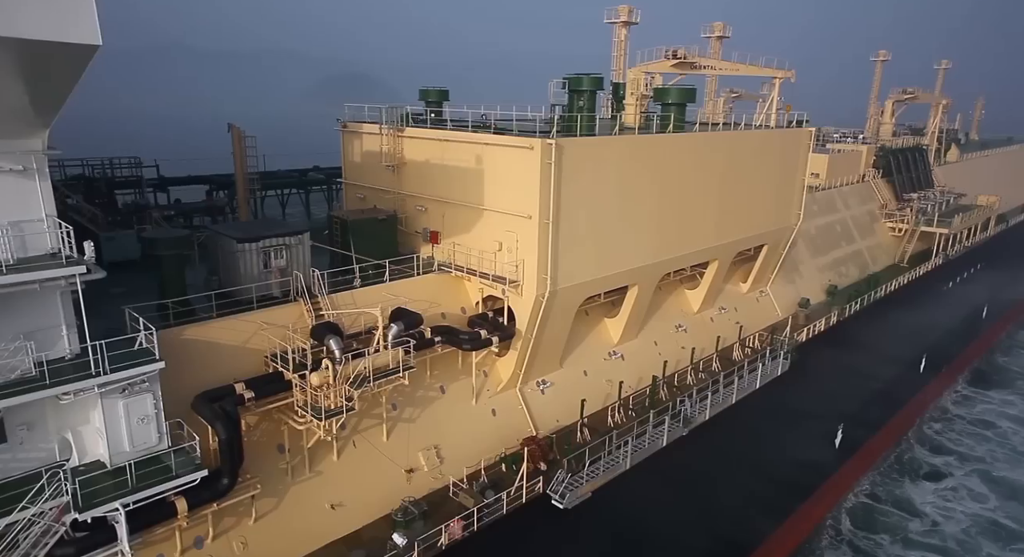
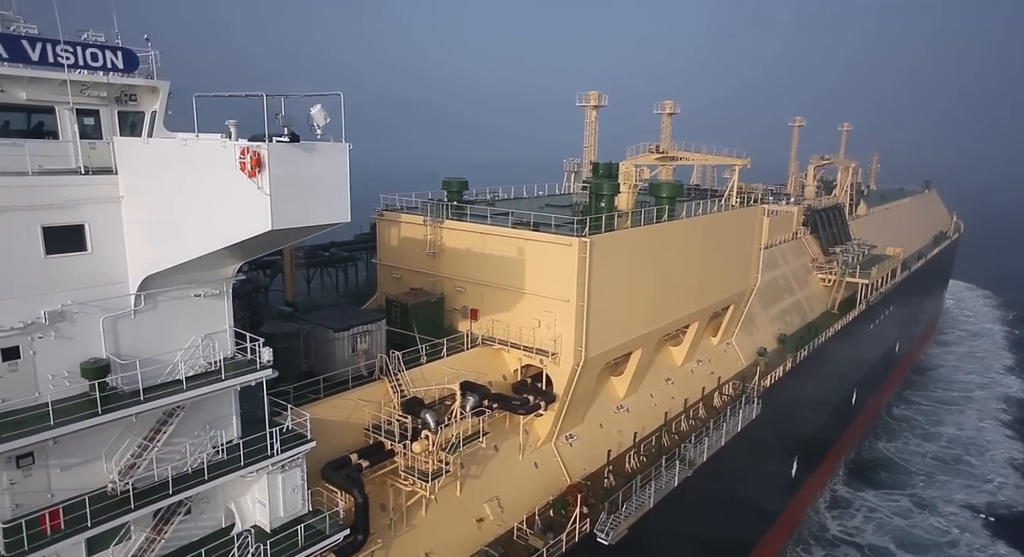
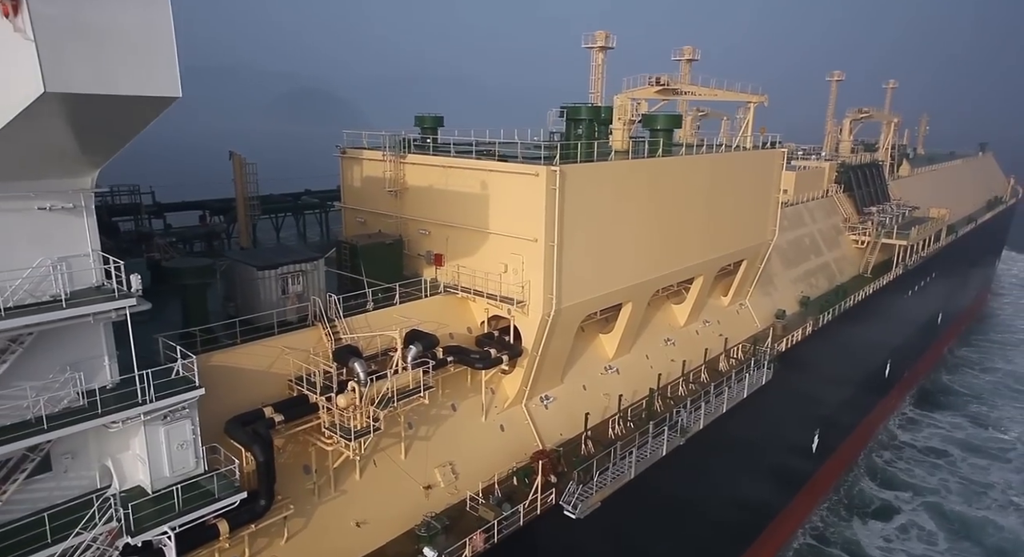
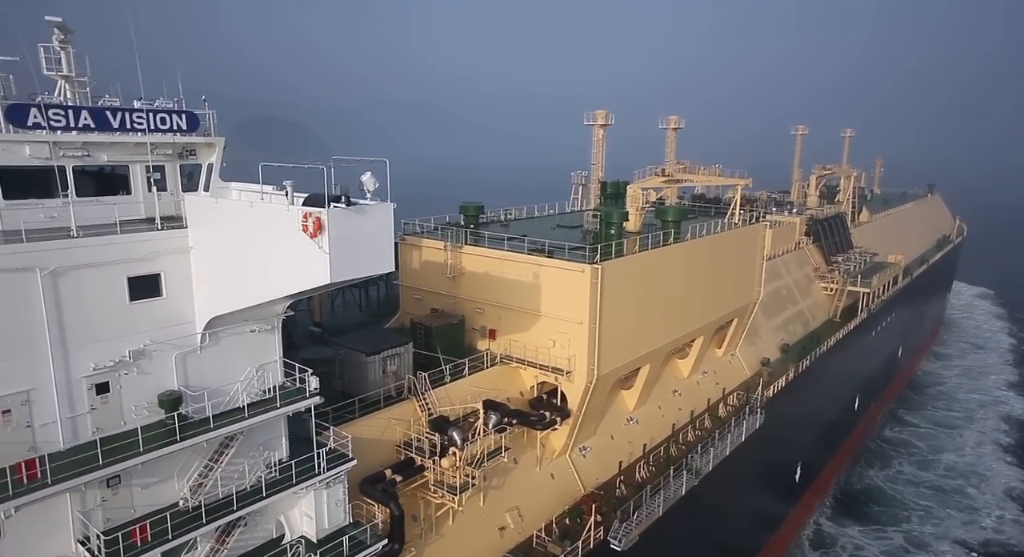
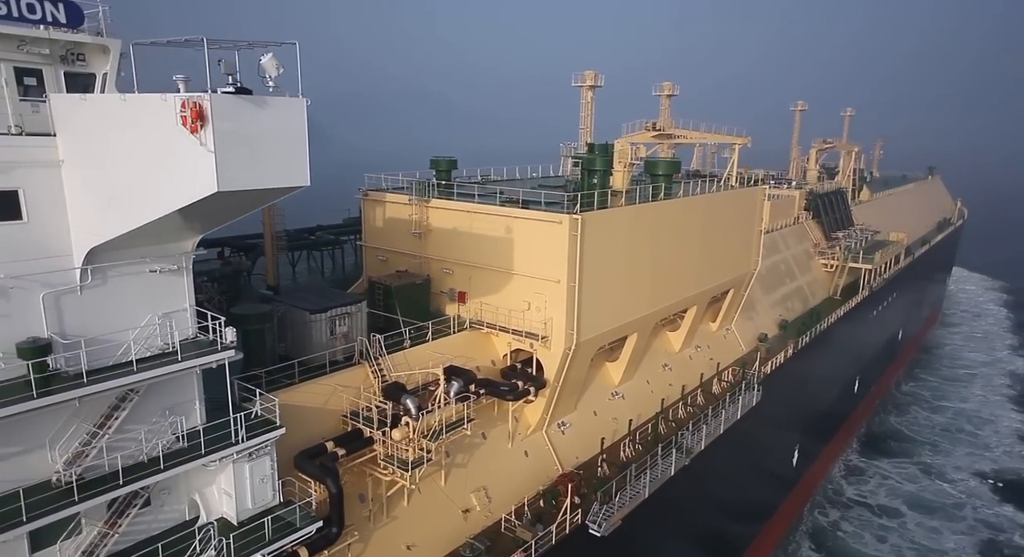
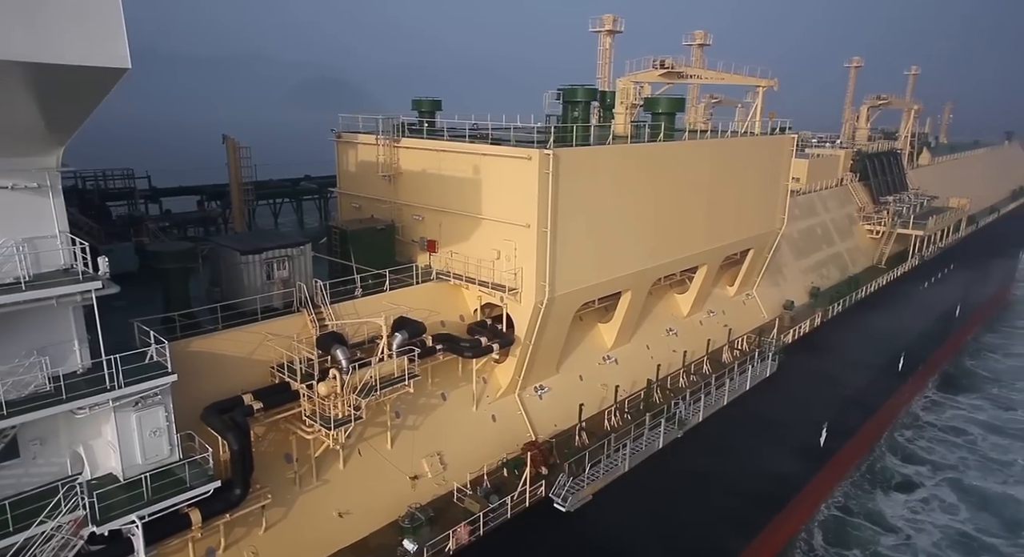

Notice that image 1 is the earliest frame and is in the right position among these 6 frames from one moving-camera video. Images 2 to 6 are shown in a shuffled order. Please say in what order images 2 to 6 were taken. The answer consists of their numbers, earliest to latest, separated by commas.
6, 3, 5, 2, 4
